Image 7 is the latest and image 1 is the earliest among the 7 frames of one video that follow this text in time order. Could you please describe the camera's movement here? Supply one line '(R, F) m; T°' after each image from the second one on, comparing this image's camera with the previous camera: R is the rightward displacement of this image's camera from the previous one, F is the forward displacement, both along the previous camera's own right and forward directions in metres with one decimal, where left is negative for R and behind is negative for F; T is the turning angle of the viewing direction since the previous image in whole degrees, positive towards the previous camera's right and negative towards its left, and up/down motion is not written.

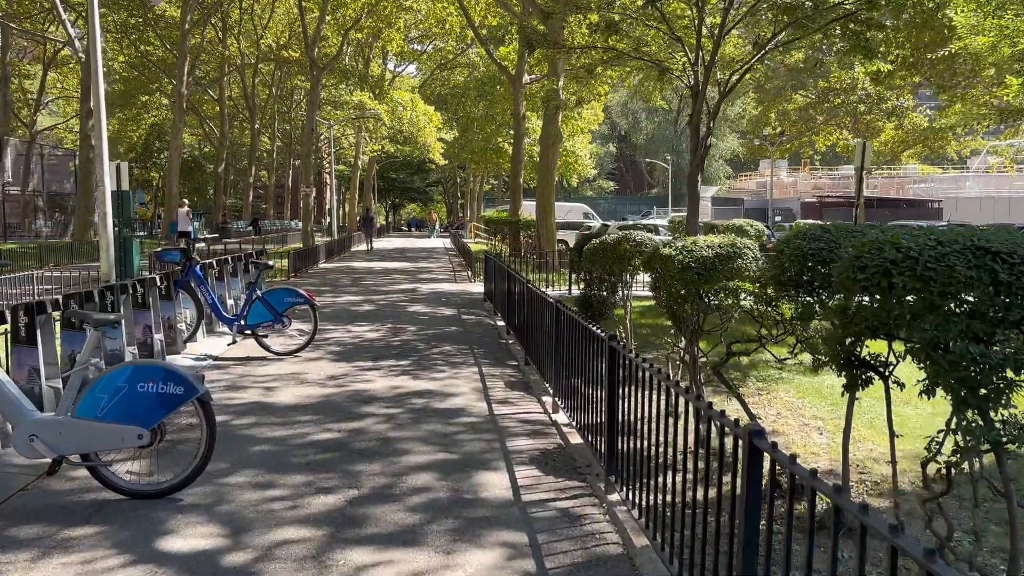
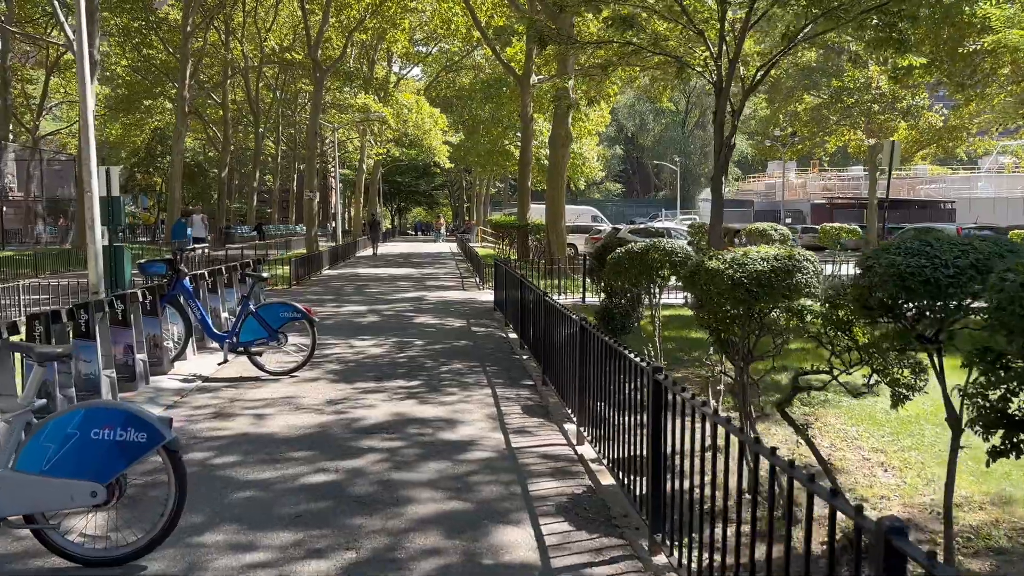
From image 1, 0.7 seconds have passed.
(-0.1, +0.8) m; 0°
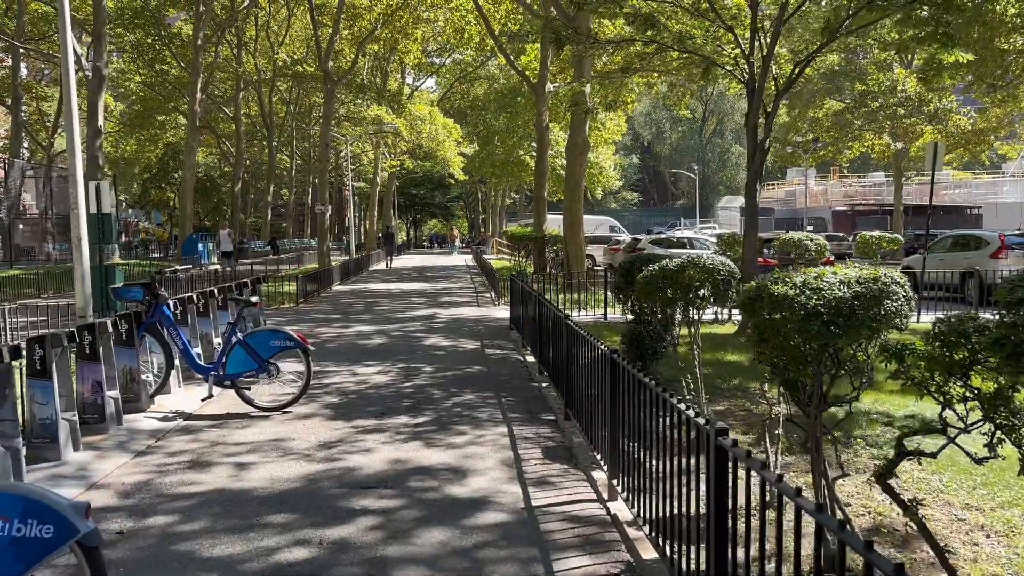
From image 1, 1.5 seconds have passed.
(0.0, +0.9) m; -1°
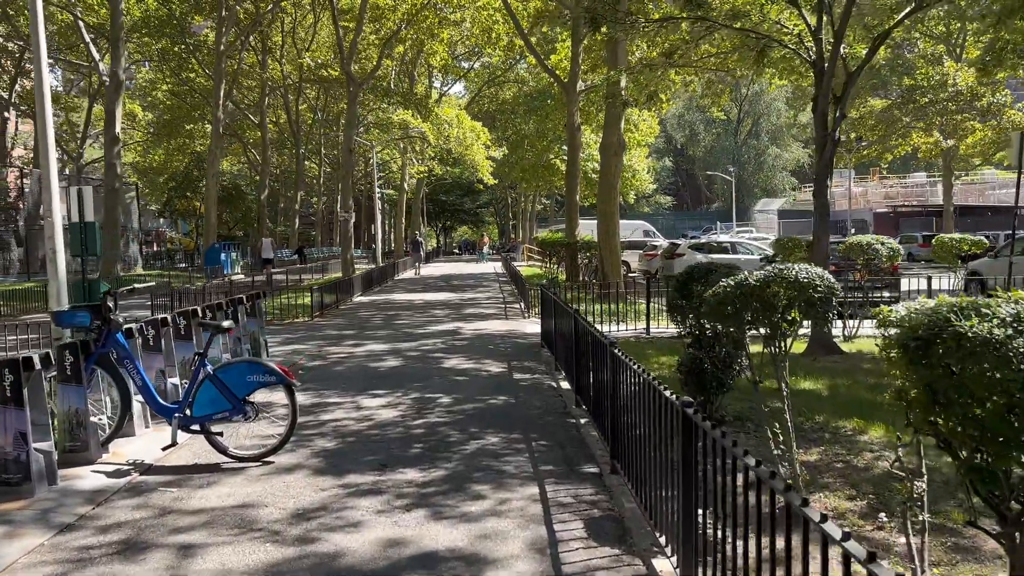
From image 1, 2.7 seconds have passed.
(0.0, +1.5) m; -2°
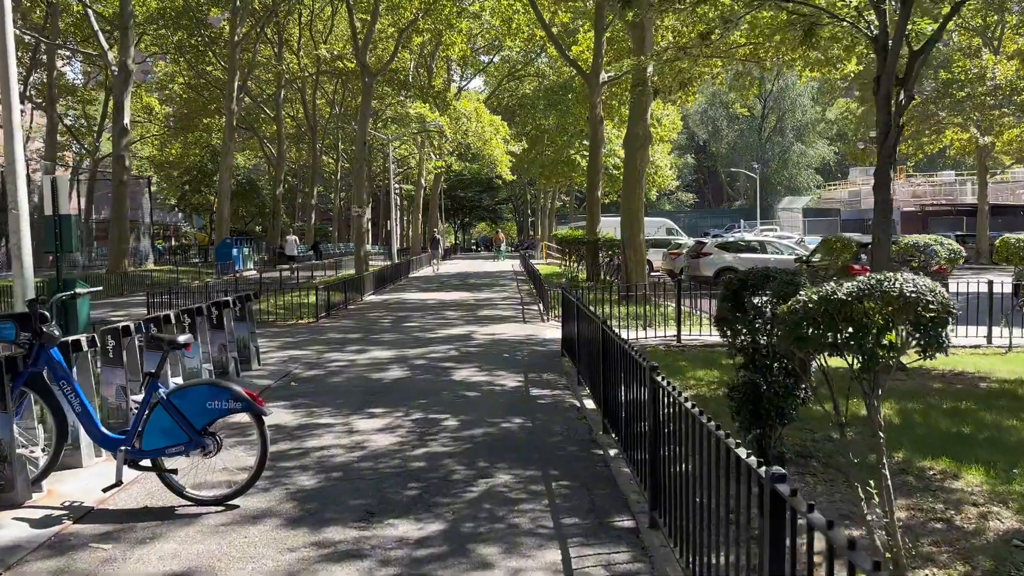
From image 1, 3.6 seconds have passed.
(0.0, +1.1) m; -1°
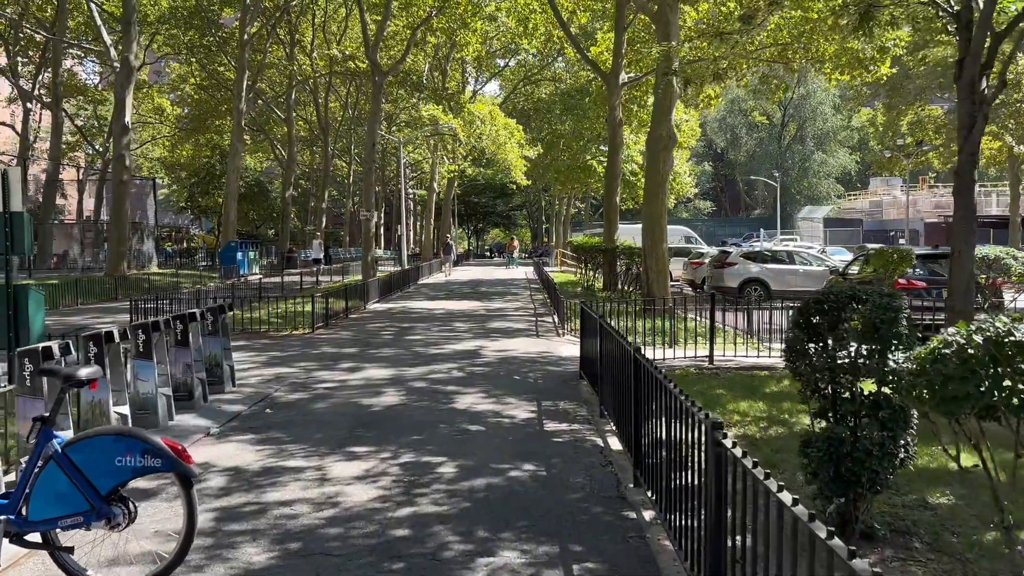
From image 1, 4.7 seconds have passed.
(0.0, +1.3) m; -1°
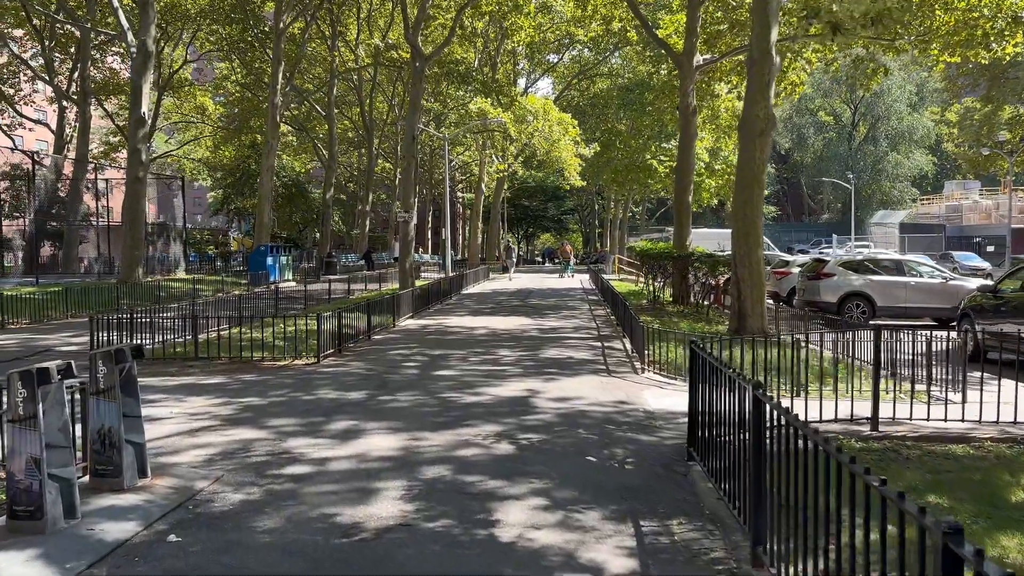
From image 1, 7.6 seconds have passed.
(-0.2, +3.4) m; -3°
